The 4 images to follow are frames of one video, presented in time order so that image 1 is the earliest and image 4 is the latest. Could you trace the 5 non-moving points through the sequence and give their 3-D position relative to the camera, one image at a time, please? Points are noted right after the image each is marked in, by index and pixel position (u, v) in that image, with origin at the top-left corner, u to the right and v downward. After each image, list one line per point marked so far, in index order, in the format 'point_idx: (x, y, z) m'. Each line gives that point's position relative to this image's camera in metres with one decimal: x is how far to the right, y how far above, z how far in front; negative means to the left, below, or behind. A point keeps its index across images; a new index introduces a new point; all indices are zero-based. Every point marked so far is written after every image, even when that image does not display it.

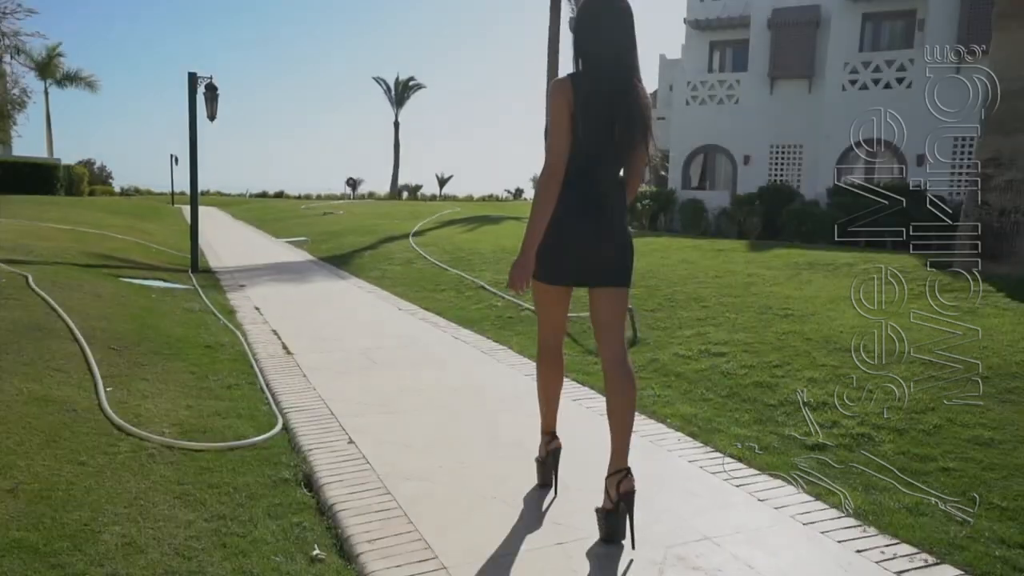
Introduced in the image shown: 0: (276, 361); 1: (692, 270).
0: (-1.7, -0.6, +5.6) m
1: (+2.2, +0.2, +9.3) m
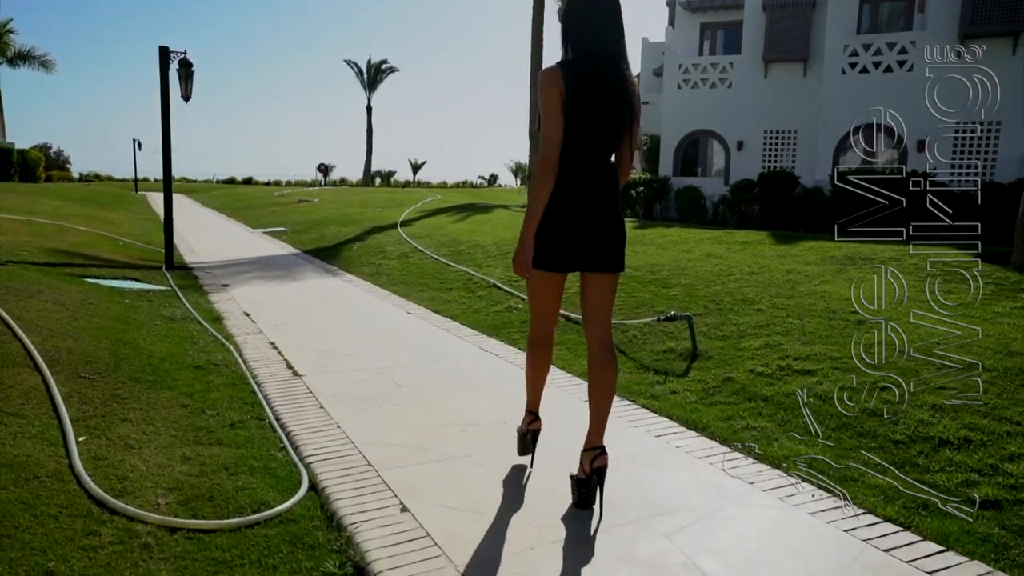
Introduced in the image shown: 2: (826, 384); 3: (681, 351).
0: (-1.4, -0.6, +4.7) m
1: (+2.4, +0.2, +8.5) m
2: (+1.9, -0.6, +4.5) m
3: (+1.2, -0.5, +5.5) m
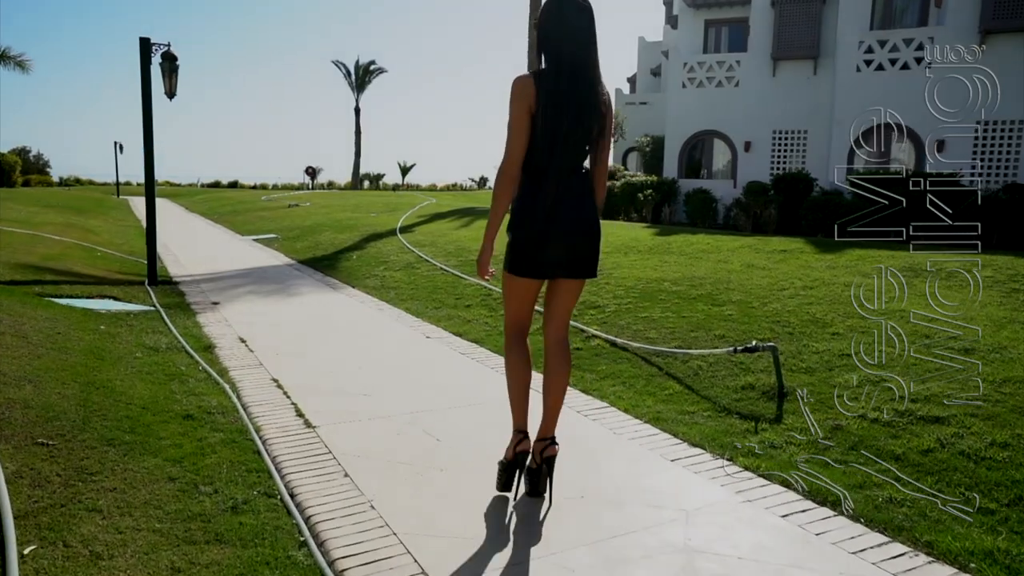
0: (-1.1, -0.8, +3.8) m
1: (+2.7, +0.1, +7.7) m
2: (+2.2, -0.7, +3.7) m
3: (+1.5, -0.6, +4.6) m
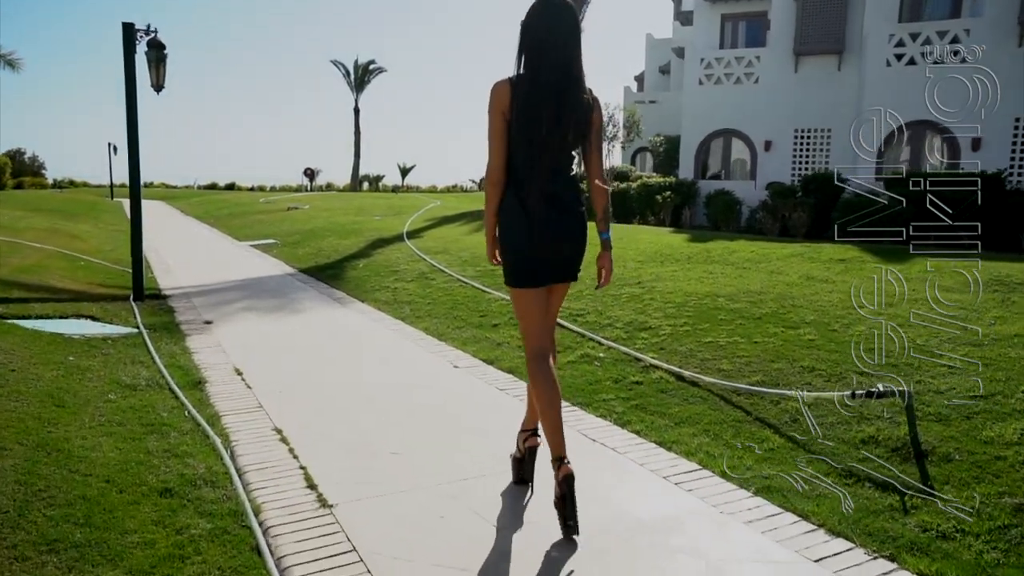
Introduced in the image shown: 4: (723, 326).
0: (-0.8, -0.9, +2.8) m
1: (+3.0, -0.1, +6.8) m
2: (+2.5, -0.9, +2.7) m
3: (+1.8, -0.8, +3.7) m
4: (+1.6, -0.3, +6.0) m
